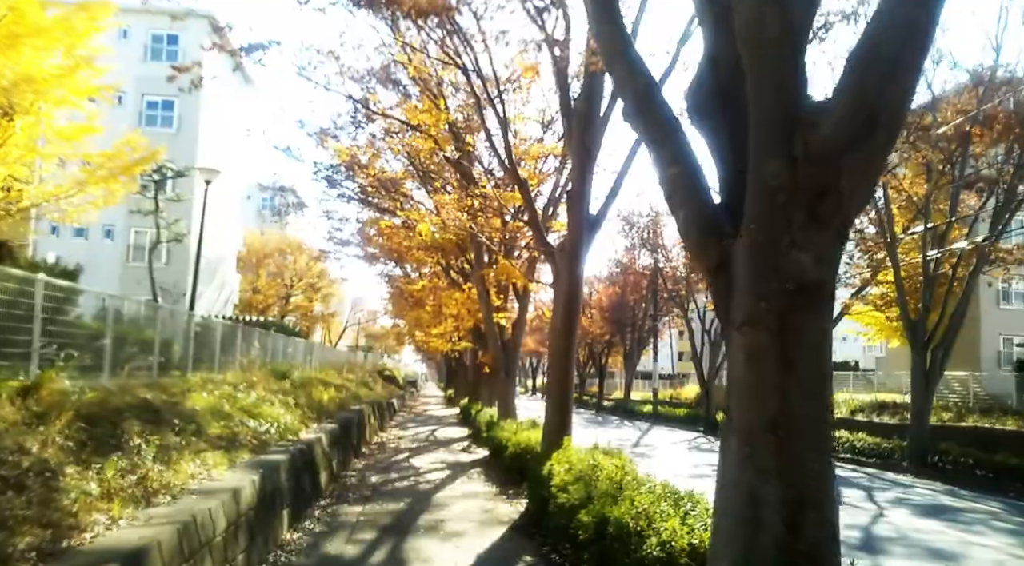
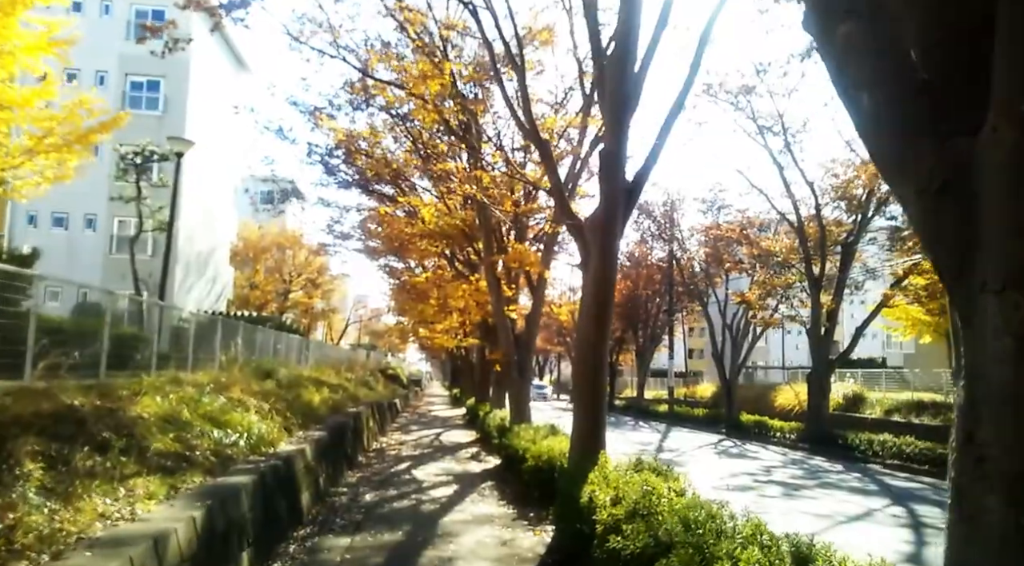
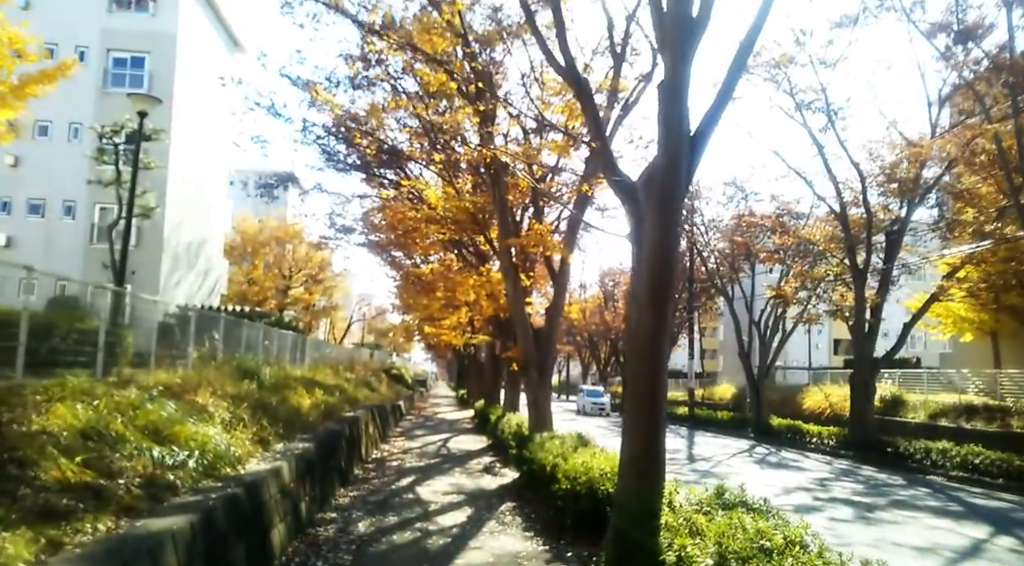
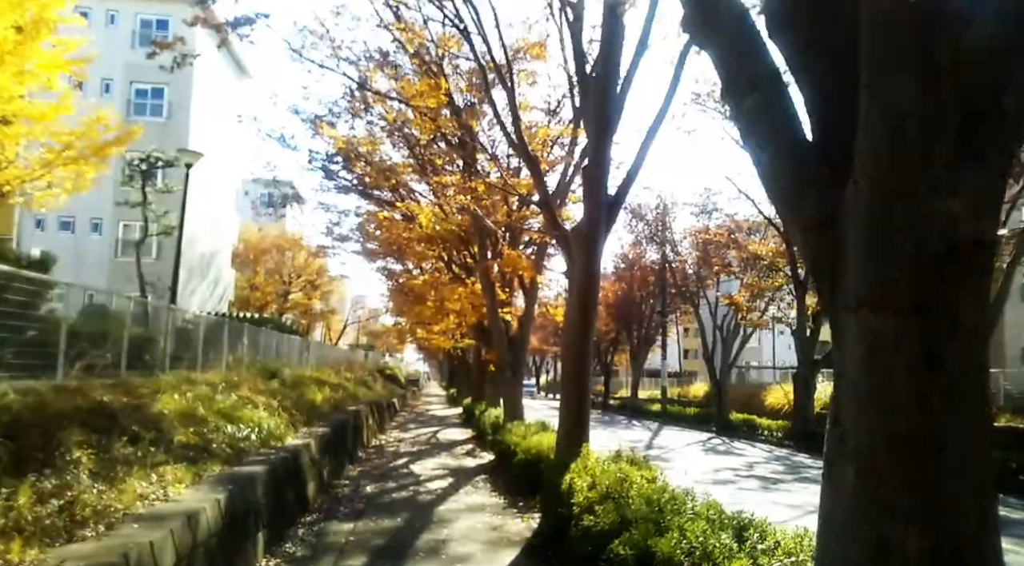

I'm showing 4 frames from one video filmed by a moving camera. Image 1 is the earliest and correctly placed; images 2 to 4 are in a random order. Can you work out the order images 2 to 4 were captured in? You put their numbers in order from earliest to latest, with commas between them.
4, 2, 3
